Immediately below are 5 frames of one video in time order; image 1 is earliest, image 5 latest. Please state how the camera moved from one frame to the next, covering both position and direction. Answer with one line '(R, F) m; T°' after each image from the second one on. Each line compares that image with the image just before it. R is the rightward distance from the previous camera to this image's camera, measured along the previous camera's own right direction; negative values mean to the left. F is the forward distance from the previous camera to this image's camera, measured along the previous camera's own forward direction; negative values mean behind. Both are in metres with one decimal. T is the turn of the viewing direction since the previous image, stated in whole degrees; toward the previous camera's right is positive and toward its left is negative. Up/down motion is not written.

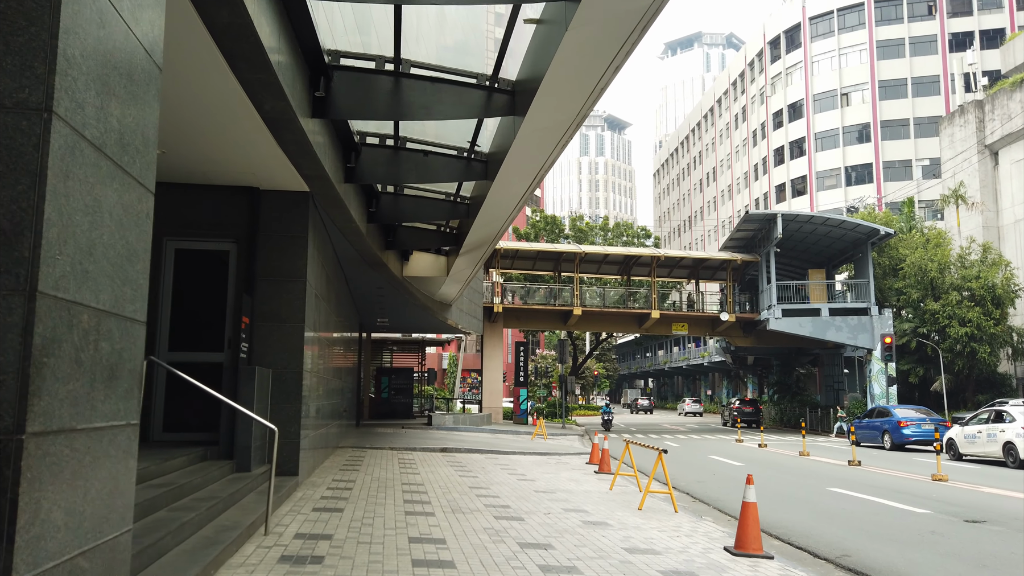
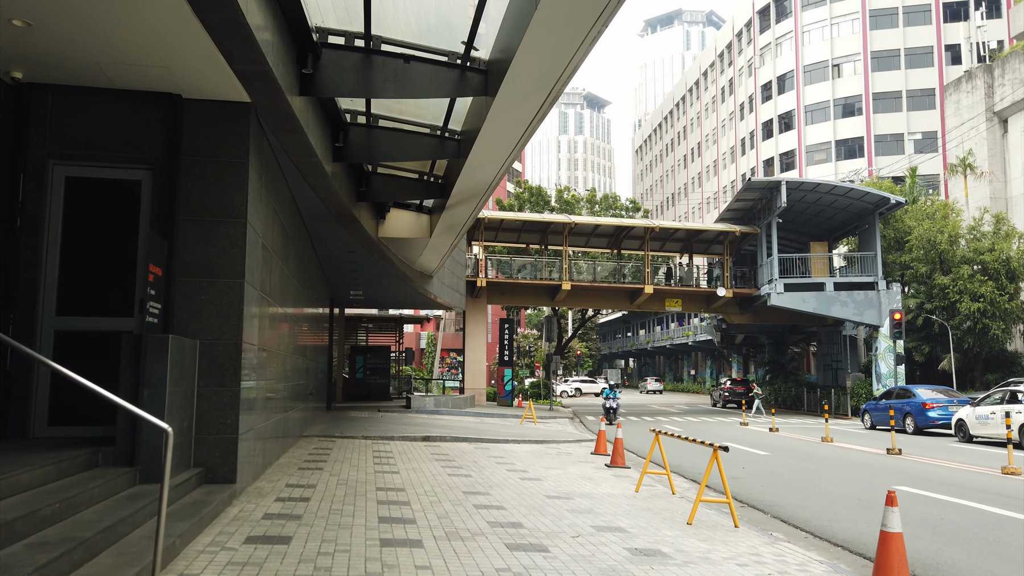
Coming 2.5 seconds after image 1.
(-0.4, +2.7) m; +2°
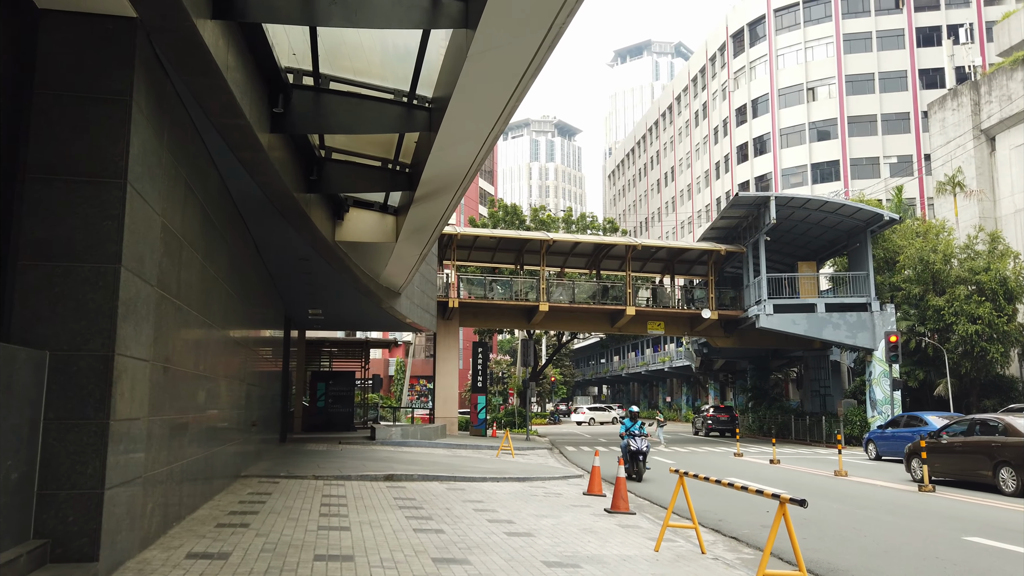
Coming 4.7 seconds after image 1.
(-0.2, +2.3) m; +2°
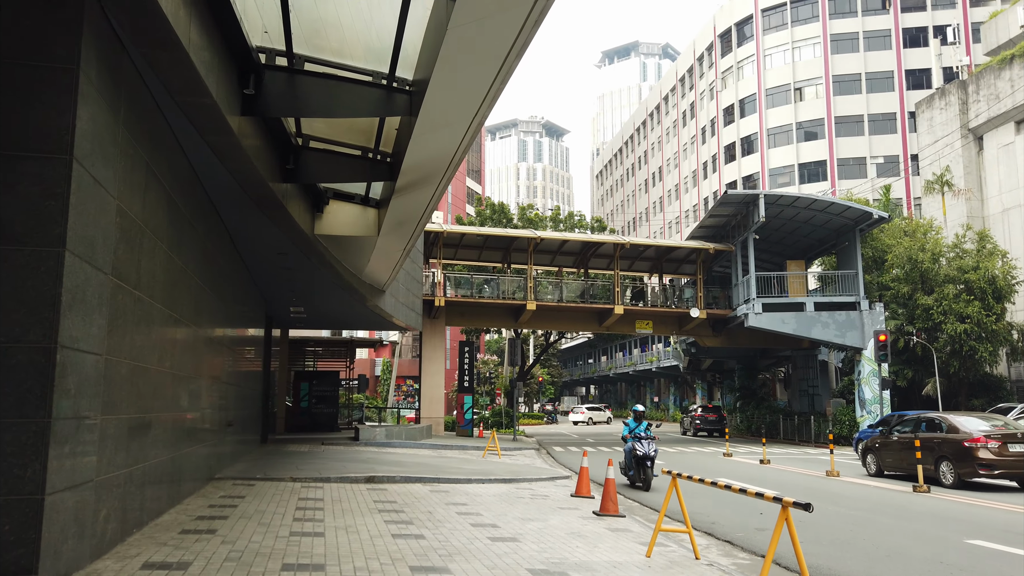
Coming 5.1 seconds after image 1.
(0.0, +0.4) m; +1°
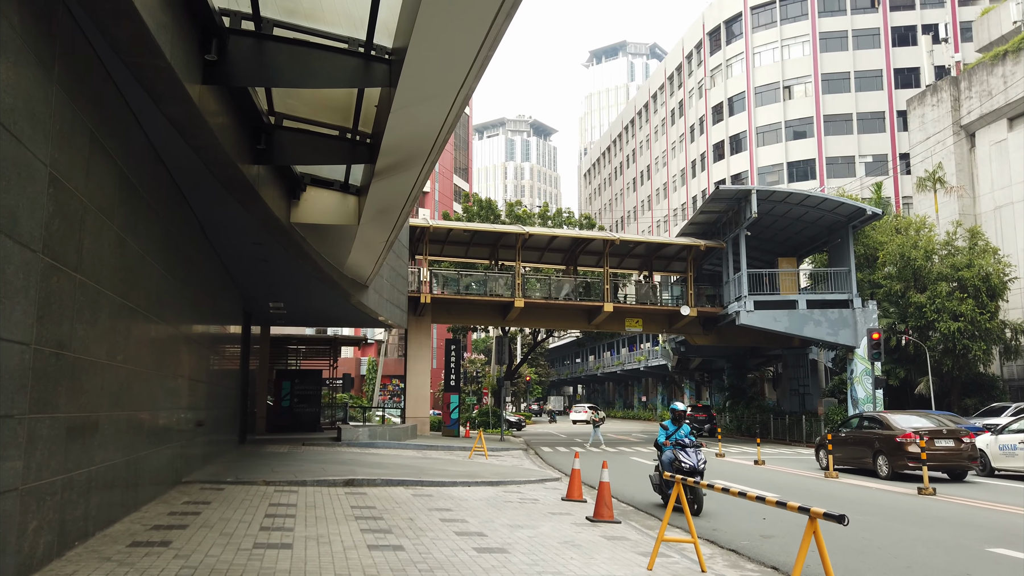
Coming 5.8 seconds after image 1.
(0.0, +0.7) m; +1°
